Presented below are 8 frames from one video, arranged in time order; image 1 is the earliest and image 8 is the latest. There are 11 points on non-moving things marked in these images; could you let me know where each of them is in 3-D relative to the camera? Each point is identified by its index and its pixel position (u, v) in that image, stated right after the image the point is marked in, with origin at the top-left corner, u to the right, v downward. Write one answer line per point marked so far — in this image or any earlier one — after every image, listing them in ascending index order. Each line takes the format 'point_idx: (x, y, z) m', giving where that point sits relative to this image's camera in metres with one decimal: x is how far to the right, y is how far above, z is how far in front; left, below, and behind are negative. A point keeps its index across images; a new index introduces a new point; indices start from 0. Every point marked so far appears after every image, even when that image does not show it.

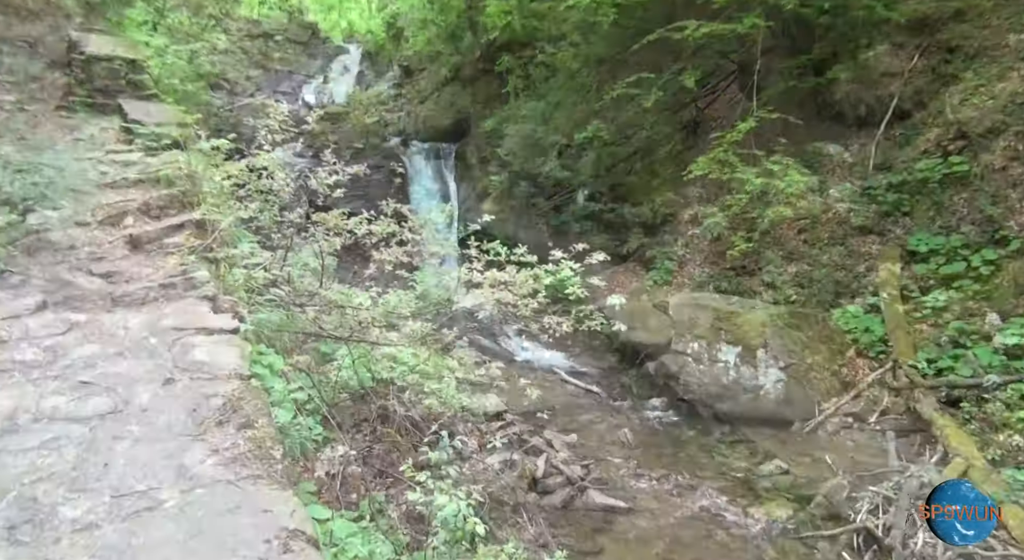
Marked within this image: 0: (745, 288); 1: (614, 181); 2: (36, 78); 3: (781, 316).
0: (+3.9, -0.1, +9.9) m
1: (+1.9, +2.1, +11.6) m
2: (-5.6, +2.4, +6.7) m
3: (+3.6, -0.4, +7.7) m
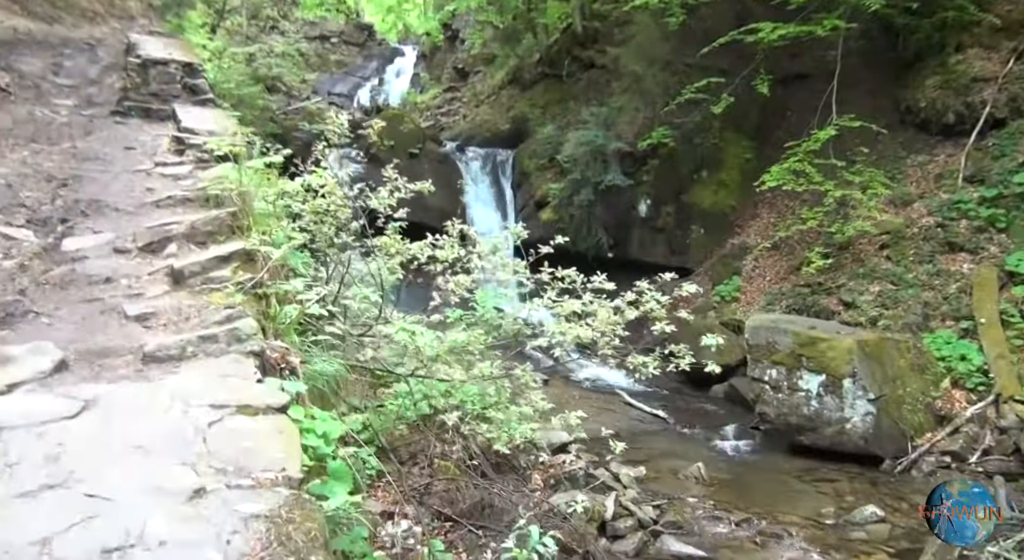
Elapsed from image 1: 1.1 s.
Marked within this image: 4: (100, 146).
0: (+4.8, -0.4, +9.1) m
1: (+3.1, +1.8, +10.9) m
2: (-4.8, +2.3, +6.7) m
3: (+4.4, -0.7, +6.9) m
4: (-3.5, +1.2, +4.8) m
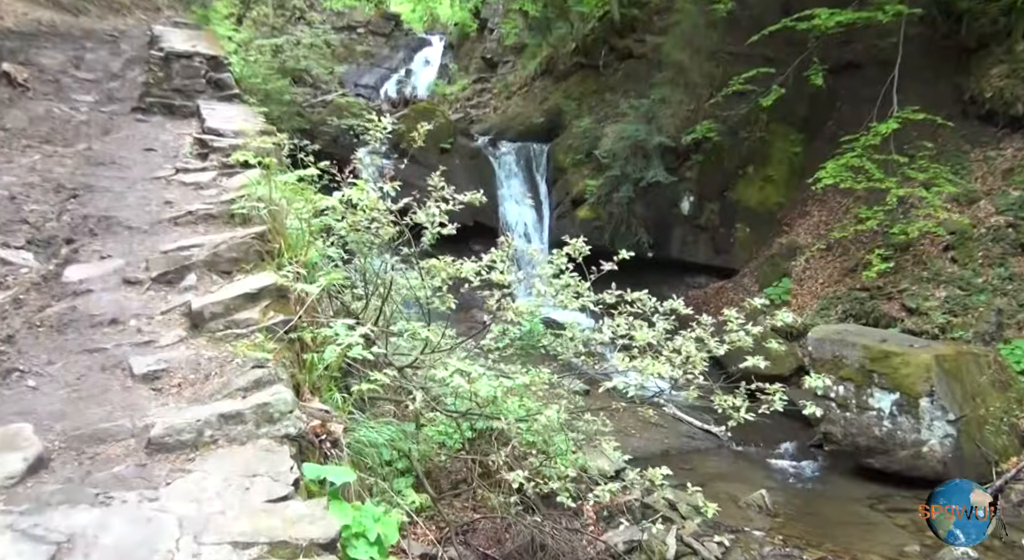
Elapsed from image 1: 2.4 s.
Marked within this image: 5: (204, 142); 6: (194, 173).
0: (+5.4, -0.5, +8.4) m
1: (+3.7, +1.7, +10.3) m
2: (-4.3, +2.3, +6.3) m
3: (+4.9, -0.8, +6.3) m
4: (-3.1, +1.1, +4.5) m
5: (-2.2, +1.0, +4.0) m
6: (-2.0, +0.7, +3.6) m
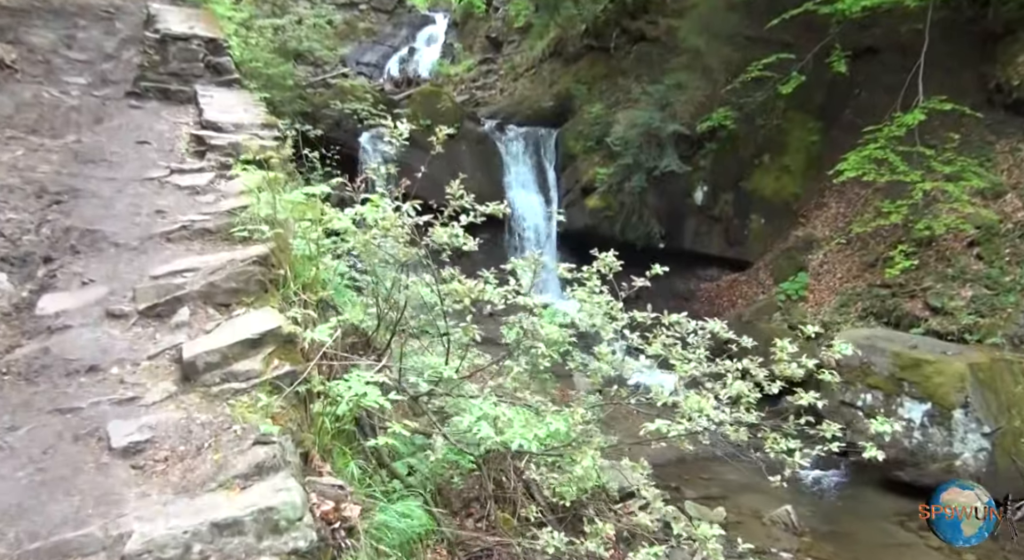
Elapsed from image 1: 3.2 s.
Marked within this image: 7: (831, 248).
0: (+5.5, -0.5, +8.1) m
1: (+3.9, +1.8, +9.9) m
2: (-4.2, +2.3, +5.9) m
3: (+5.0, -0.9, +6.0) m
4: (-2.9, +1.0, +4.1) m
5: (-2.0, +0.9, +3.7) m
6: (-1.9, +0.6, +3.3) m
7: (+5.3, +0.5, +9.5) m
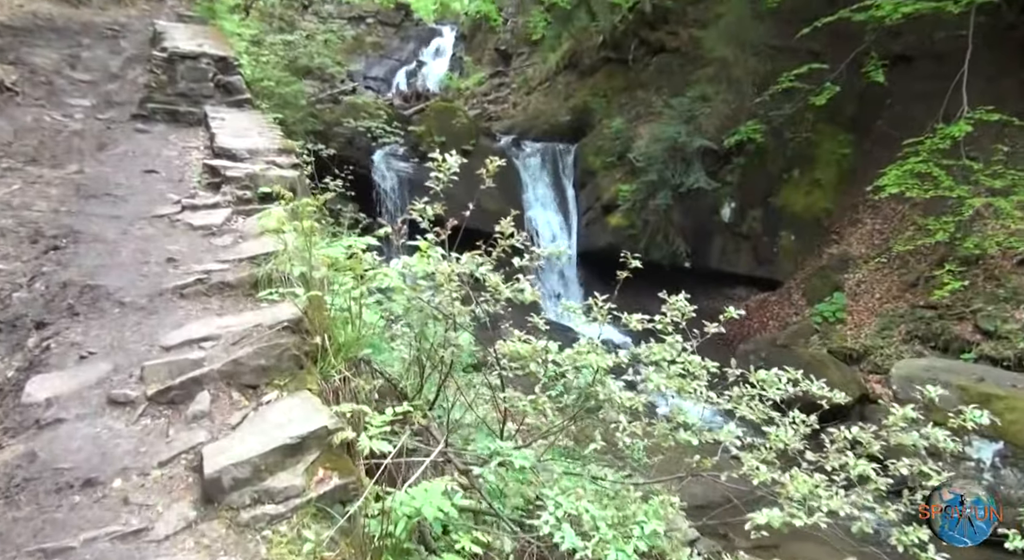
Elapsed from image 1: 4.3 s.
0: (+5.8, -0.8, +7.7) m
1: (+4.2, +1.5, +9.5) m
2: (-3.9, +2.0, +5.6) m
3: (+5.3, -1.1, +5.6) m
4: (-2.6, +0.8, +3.8) m
5: (-1.7, +0.6, +3.4) m
6: (-1.6, +0.4, +3.0) m
7: (+5.6, +0.2, +9.0) m
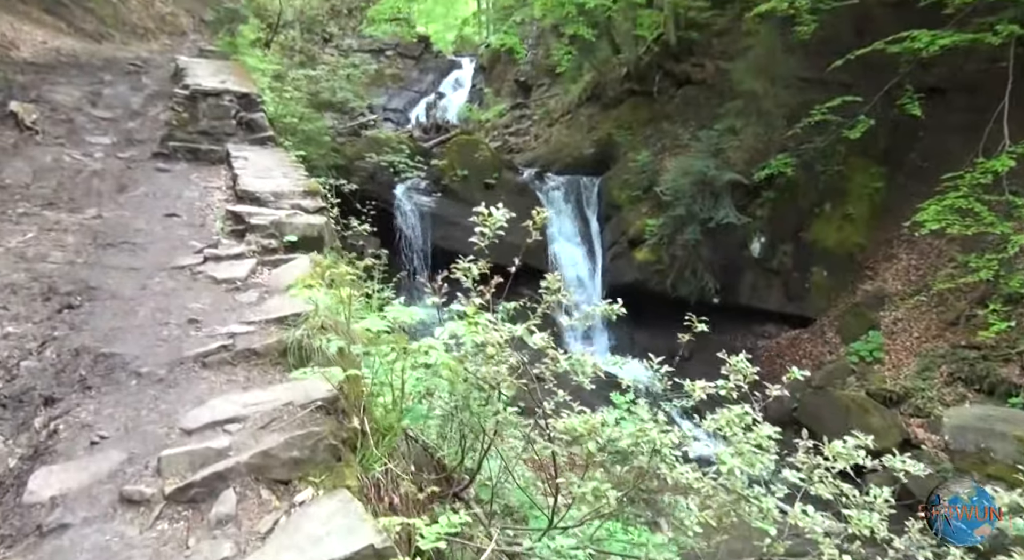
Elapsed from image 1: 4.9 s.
0: (+6.1, -1.3, +7.3) m
1: (+4.6, +0.9, +9.3) m
2: (-3.6, +1.6, +5.6) m
3: (+5.6, -1.5, +5.2) m
4: (-2.4, +0.5, +3.7) m
5: (-1.5, +0.4, +3.2) m
6: (-1.4, +0.1, +2.8) m
7: (+5.9, -0.4, +8.7) m
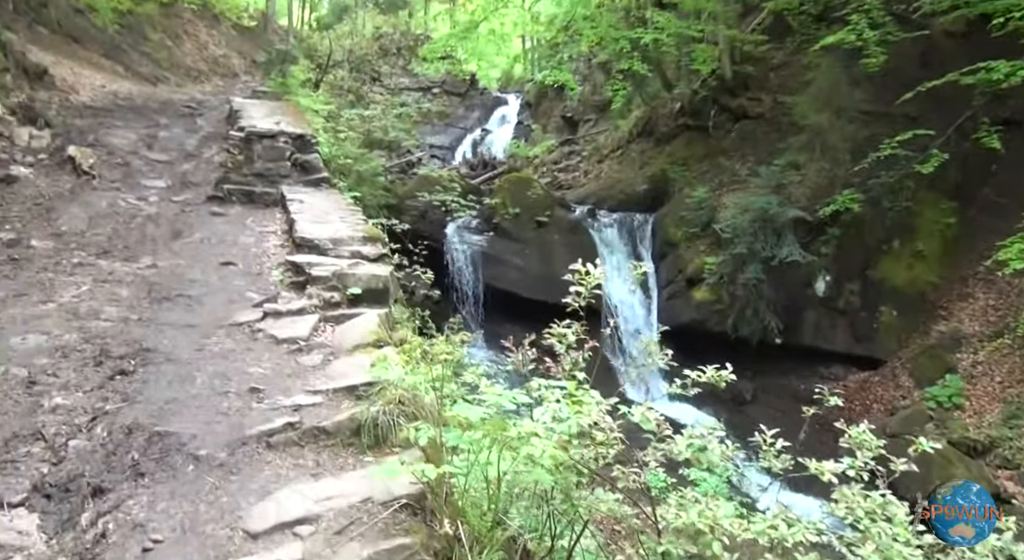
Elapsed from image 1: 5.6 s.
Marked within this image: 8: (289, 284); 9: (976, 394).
0: (+6.8, -1.7, +6.5) m
1: (+5.3, +0.3, +8.7) m
2: (-3.0, +1.2, +5.6) m
3: (+6.1, -1.9, +4.4) m
4: (-2.0, +0.2, +3.5) m
5: (-1.1, +0.1, +3.0) m
6: (-1.0, -0.2, +2.6) m
7: (+6.7, -0.9, +8.0) m
8: (-1.1, 0.0, +3.0) m
9: (+6.2, -1.5, +7.7) m
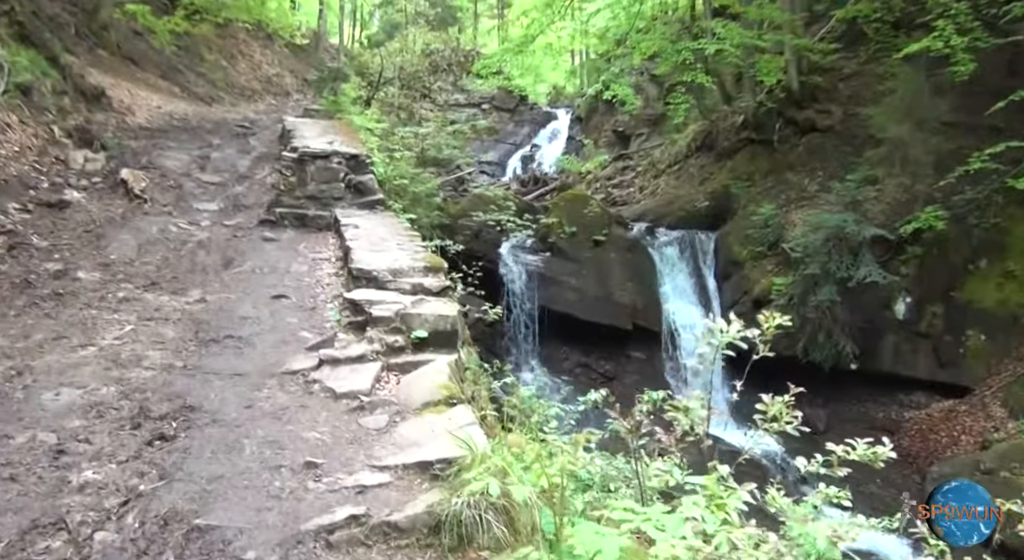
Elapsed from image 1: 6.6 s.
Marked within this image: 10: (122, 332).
0: (+7.4, -2.0, +5.6) m
1: (+6.1, 0.0, +8.0) m
2: (-2.5, +1.0, +5.5) m
3: (+6.5, -2.1, +3.6) m
4: (-1.5, 0.0, +3.3) m
5: (-0.7, -0.1, +2.7) m
6: (-0.7, -0.3, +2.3) m
7: (+7.4, -1.2, +7.1) m
8: (-0.8, -0.2, +2.7) m
9: (+6.9, -1.8, +6.8) m
10: (-1.7, -0.2, +2.6) m
